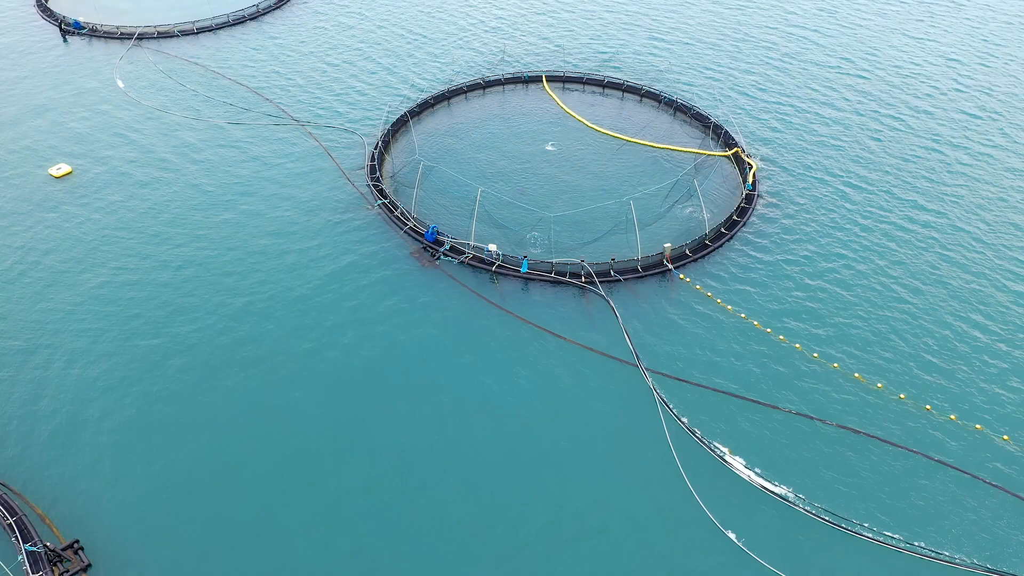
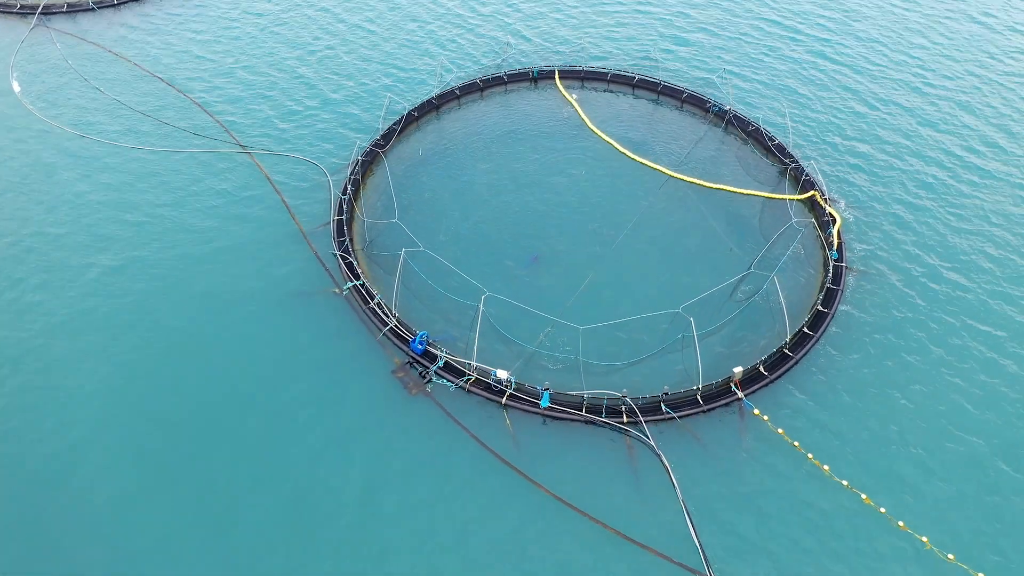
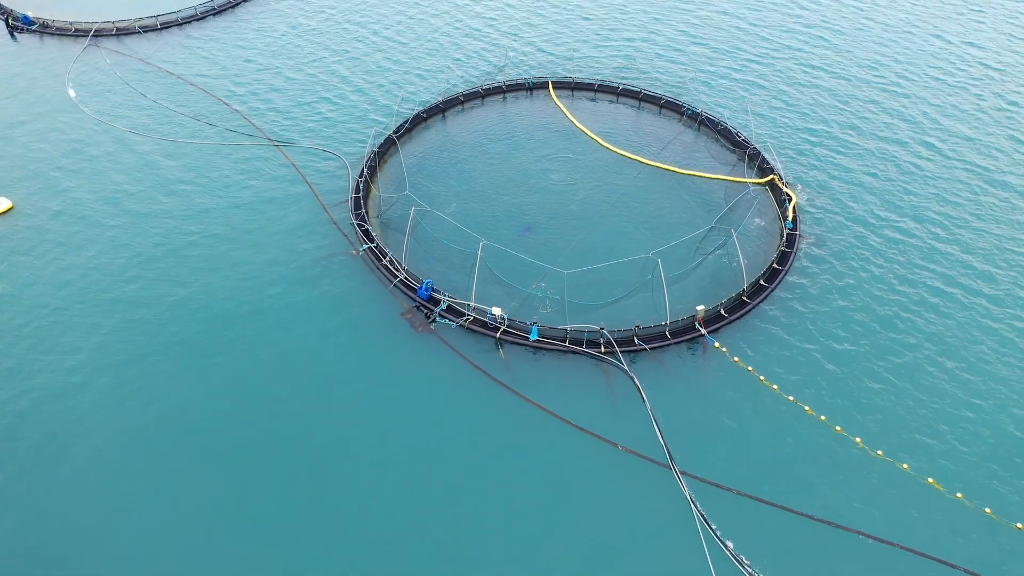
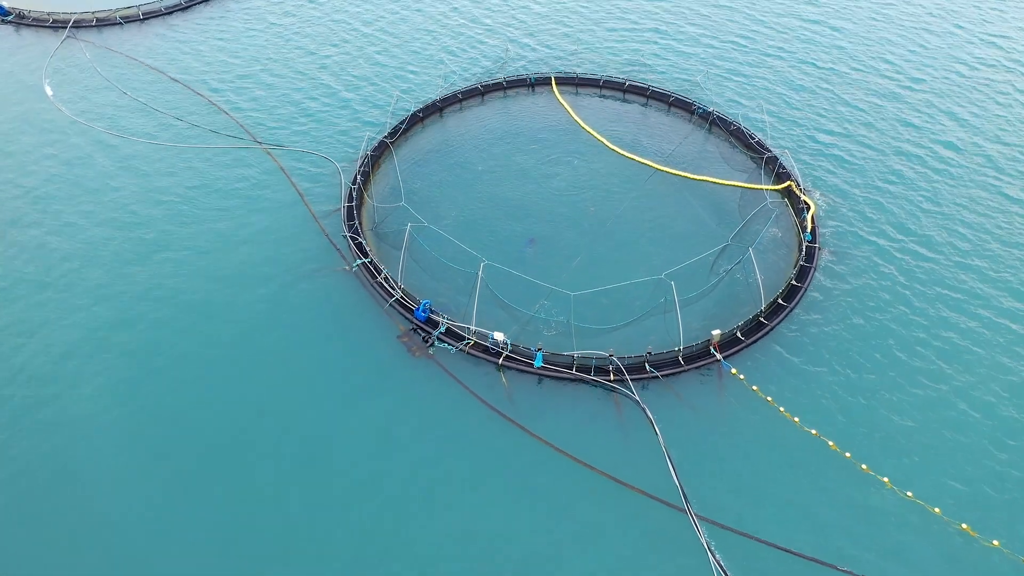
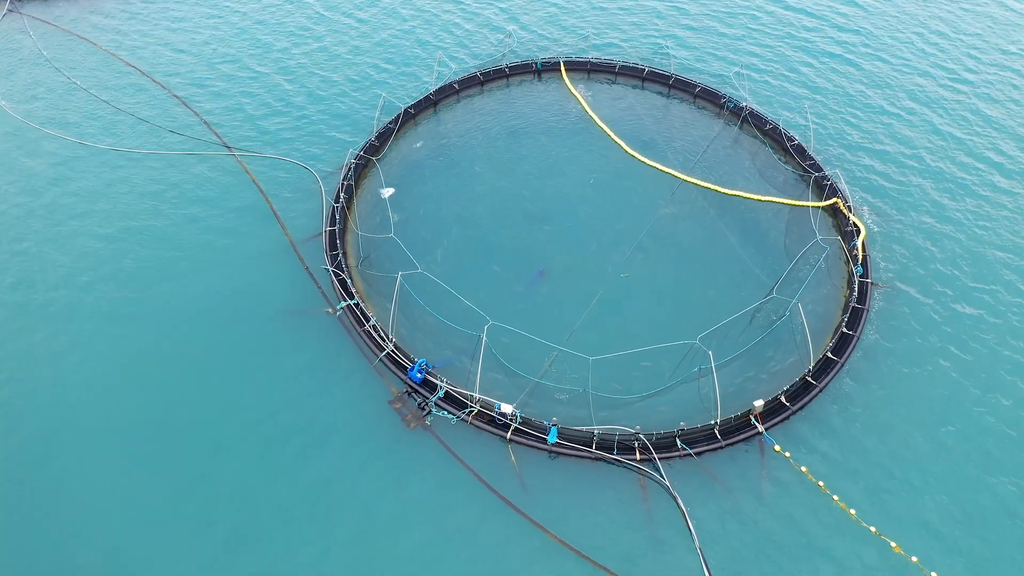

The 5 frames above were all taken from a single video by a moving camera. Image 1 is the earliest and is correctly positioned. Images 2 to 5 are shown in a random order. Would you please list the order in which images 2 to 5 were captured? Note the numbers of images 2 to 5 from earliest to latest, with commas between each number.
3, 4, 2, 5
